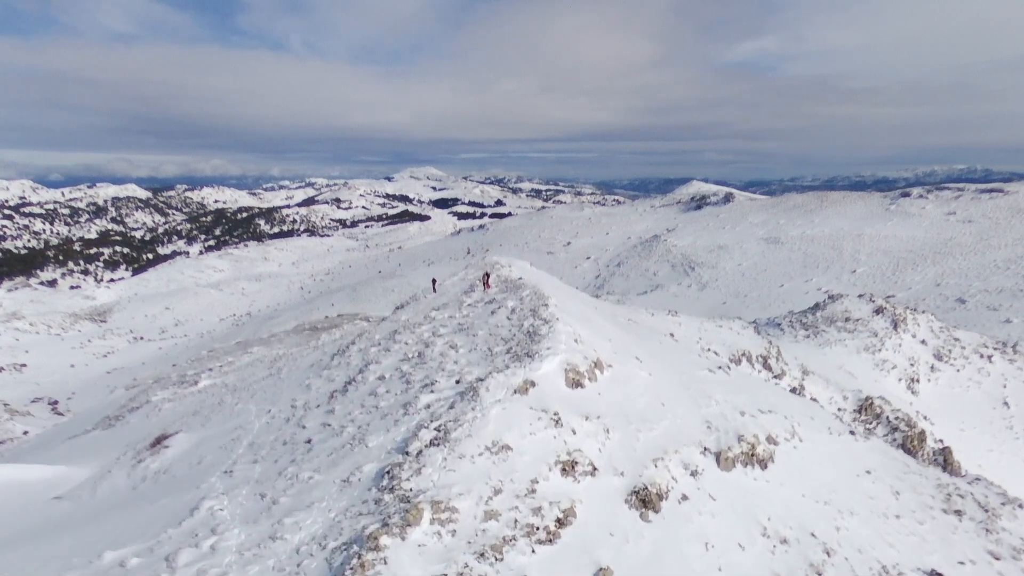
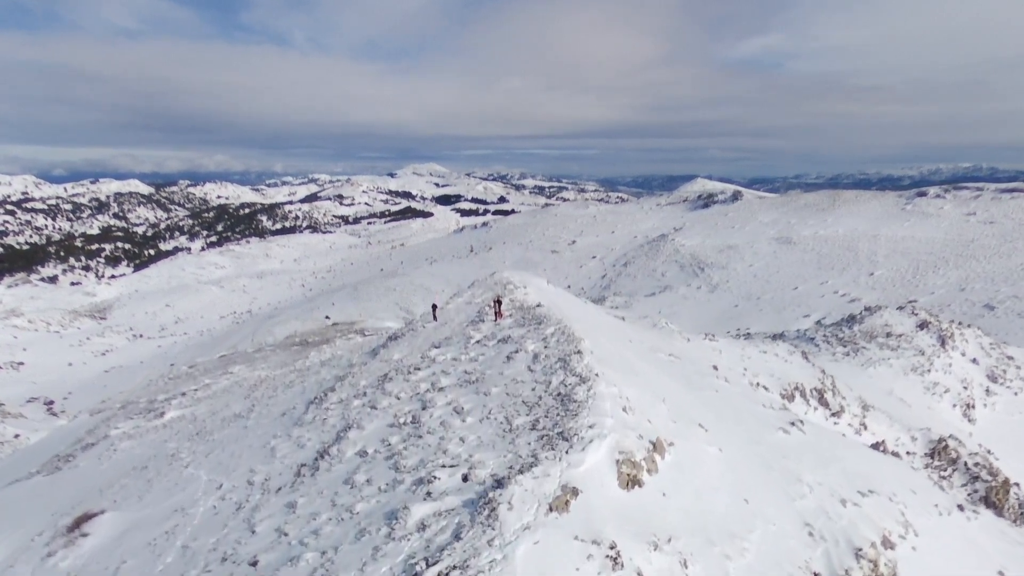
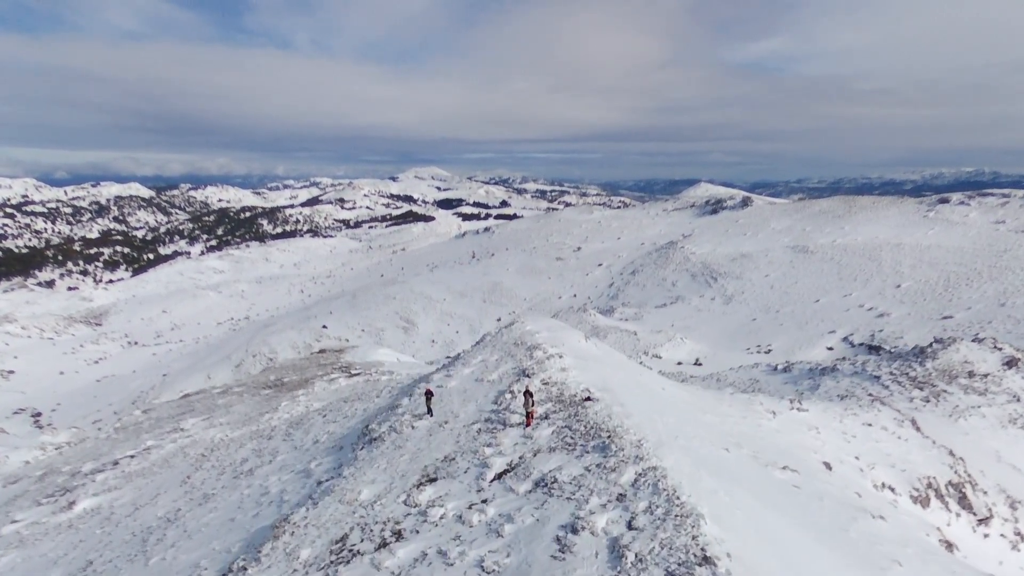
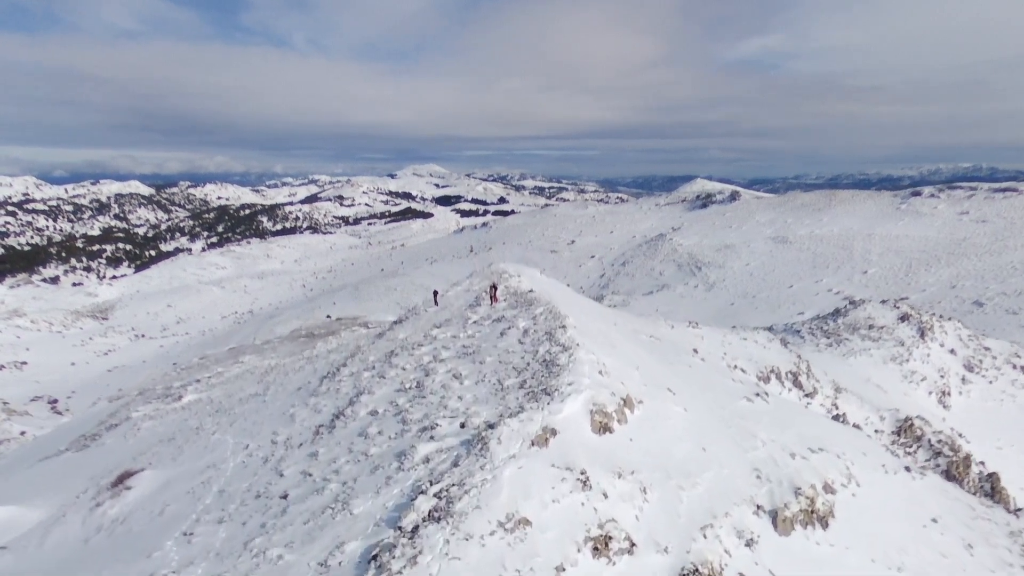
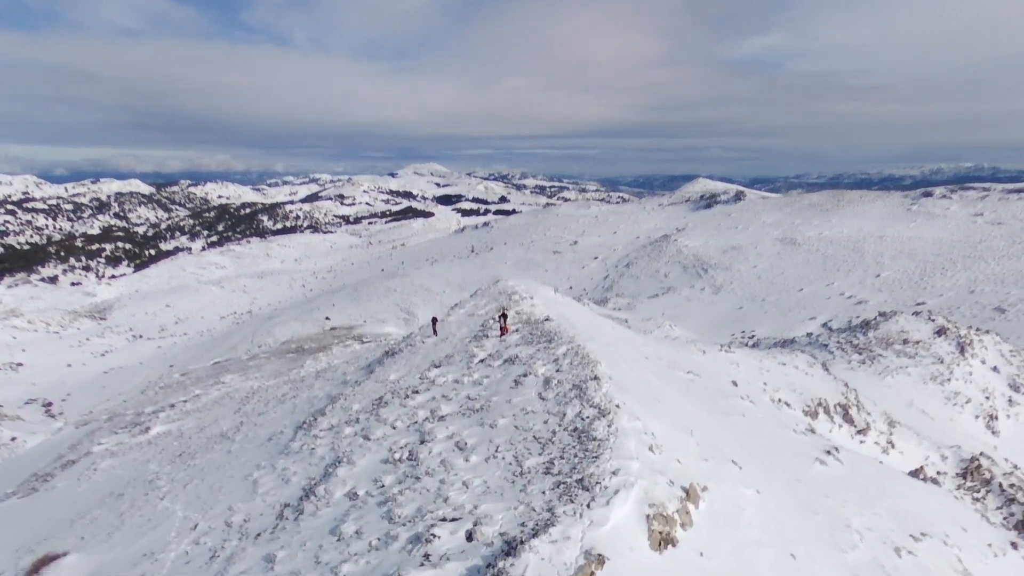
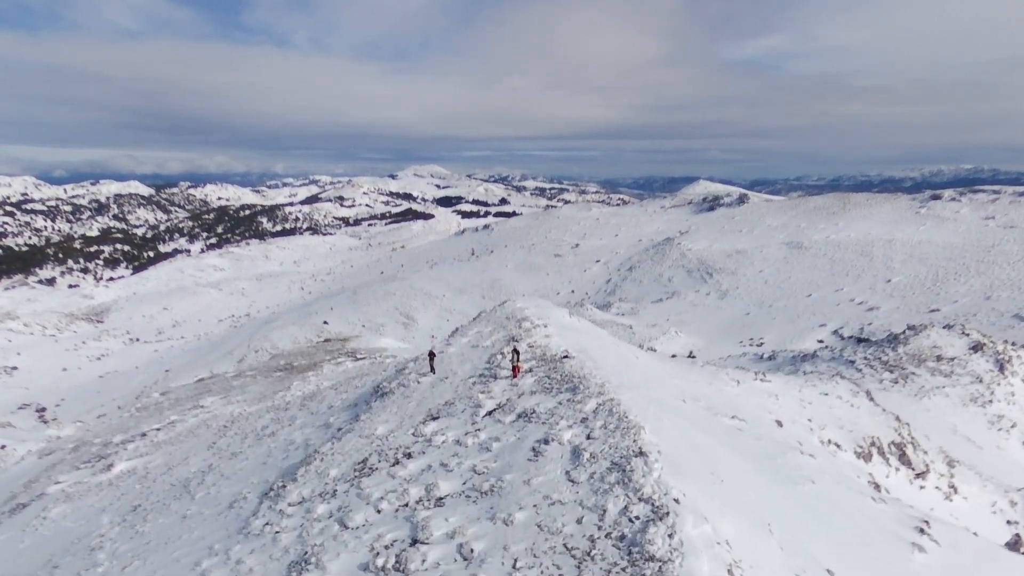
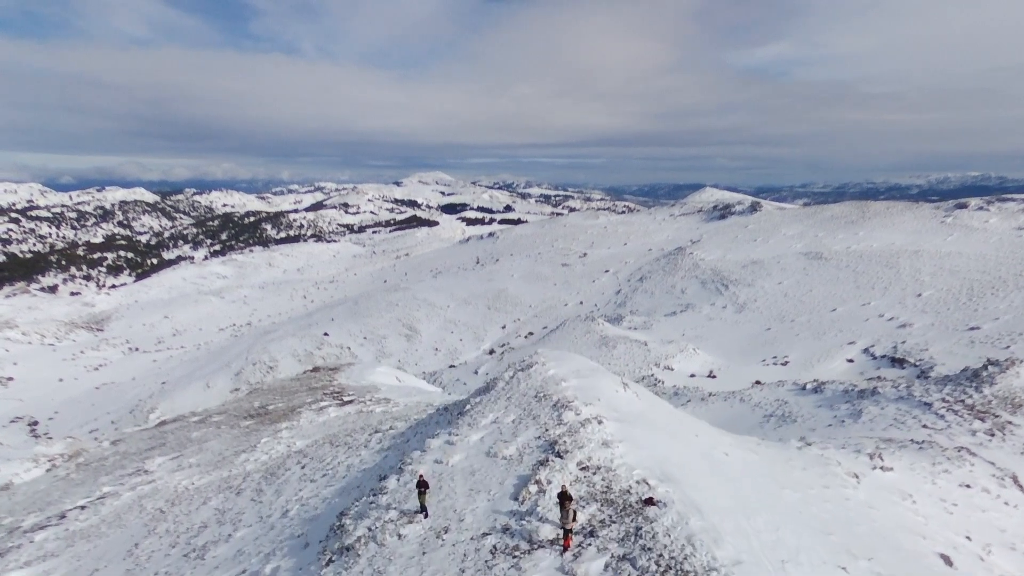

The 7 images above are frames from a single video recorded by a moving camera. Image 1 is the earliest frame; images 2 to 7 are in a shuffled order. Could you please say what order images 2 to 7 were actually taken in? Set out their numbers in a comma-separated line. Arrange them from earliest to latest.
4, 2, 5, 6, 3, 7
